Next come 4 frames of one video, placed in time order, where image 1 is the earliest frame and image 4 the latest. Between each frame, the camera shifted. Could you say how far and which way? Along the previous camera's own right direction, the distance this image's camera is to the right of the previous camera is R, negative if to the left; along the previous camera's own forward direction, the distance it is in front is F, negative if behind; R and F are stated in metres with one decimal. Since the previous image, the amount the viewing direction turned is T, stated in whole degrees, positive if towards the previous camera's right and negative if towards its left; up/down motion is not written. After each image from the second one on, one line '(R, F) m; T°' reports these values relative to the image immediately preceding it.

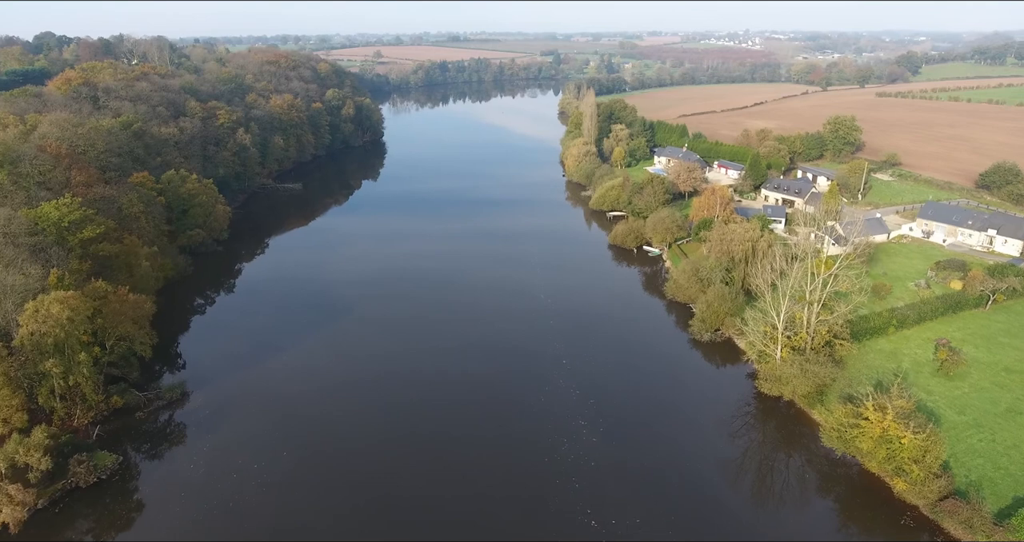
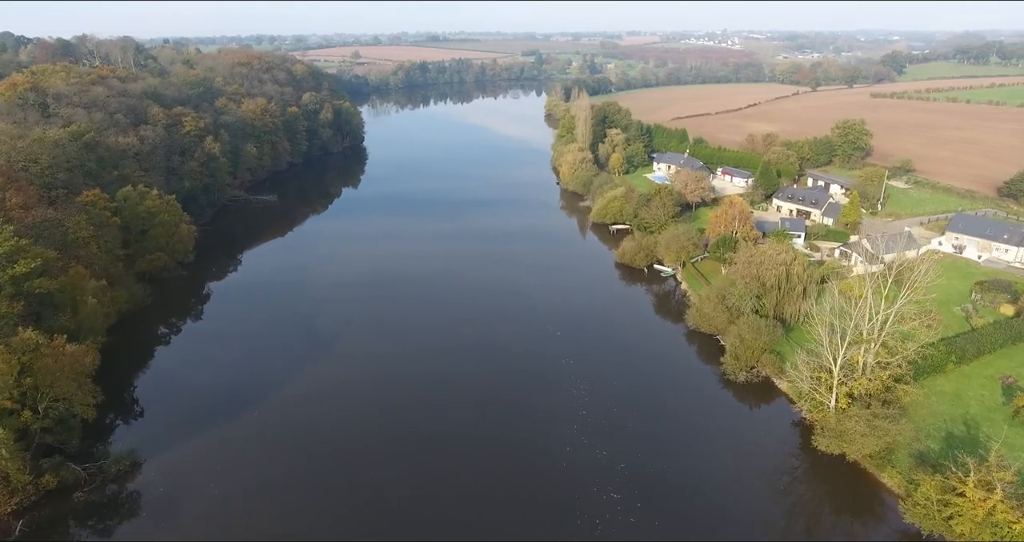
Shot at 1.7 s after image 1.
(-1.1, +3.6) m; +2°
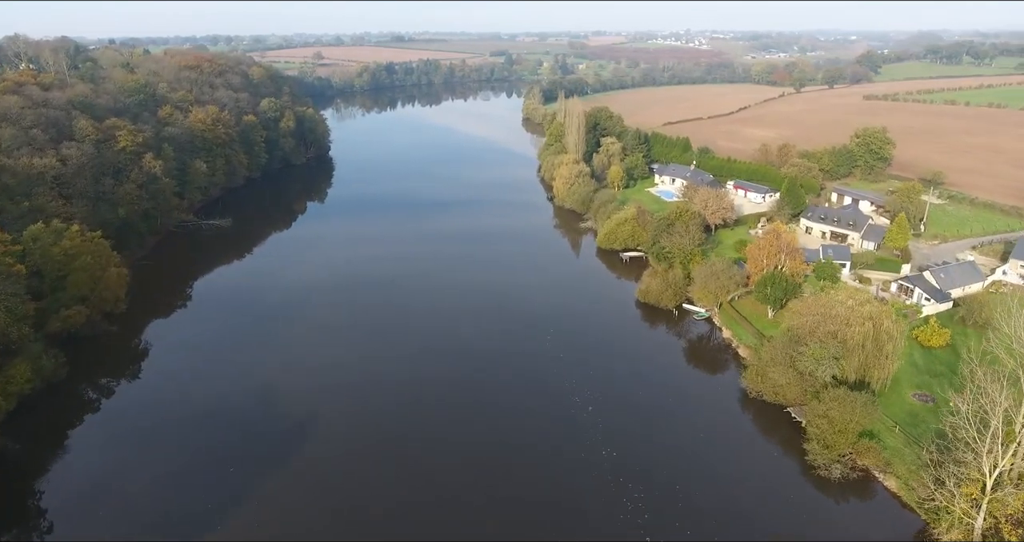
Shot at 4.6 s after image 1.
(-1.8, +5.9) m; +3°
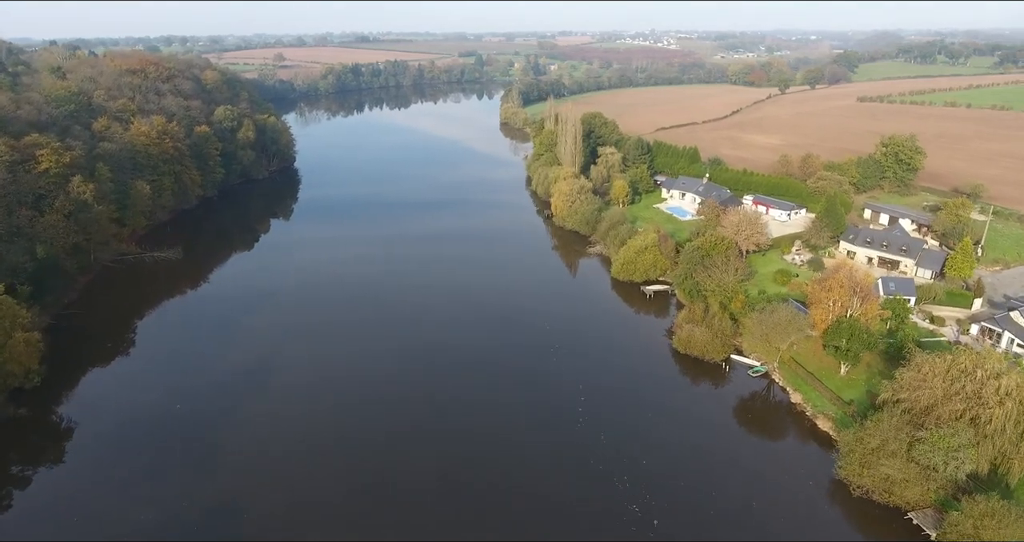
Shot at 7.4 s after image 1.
(-1.9, +5.6) m; +3°
